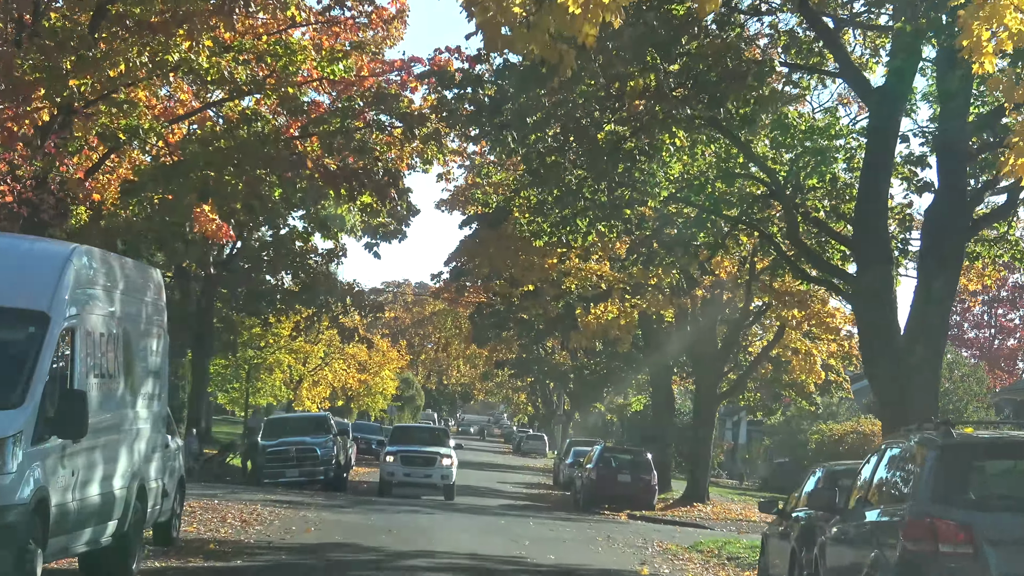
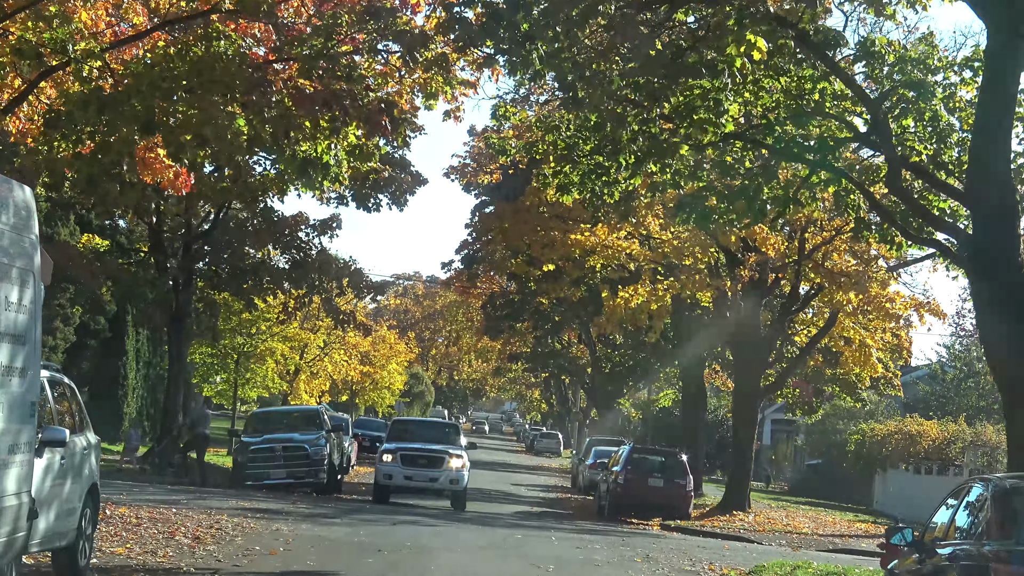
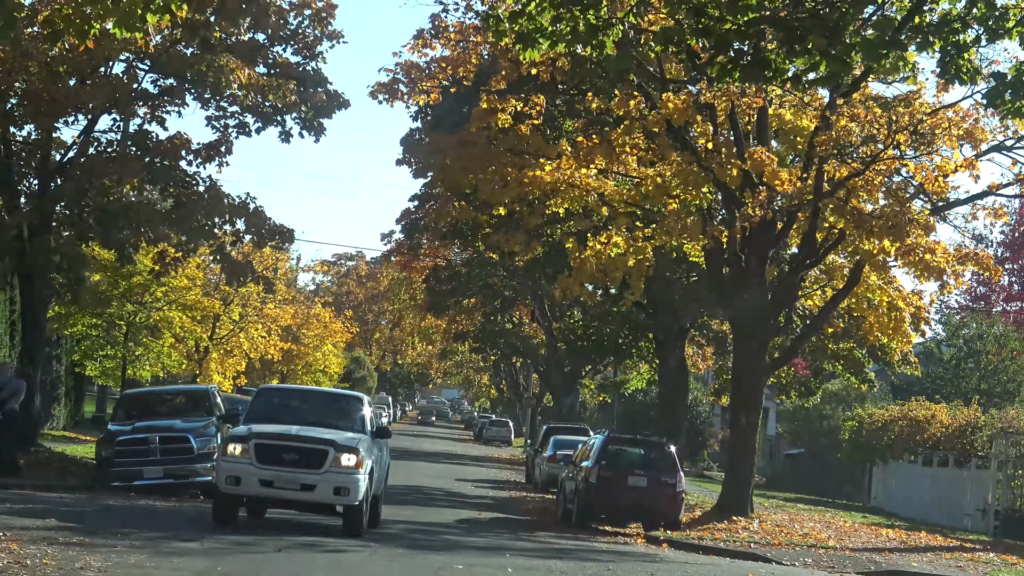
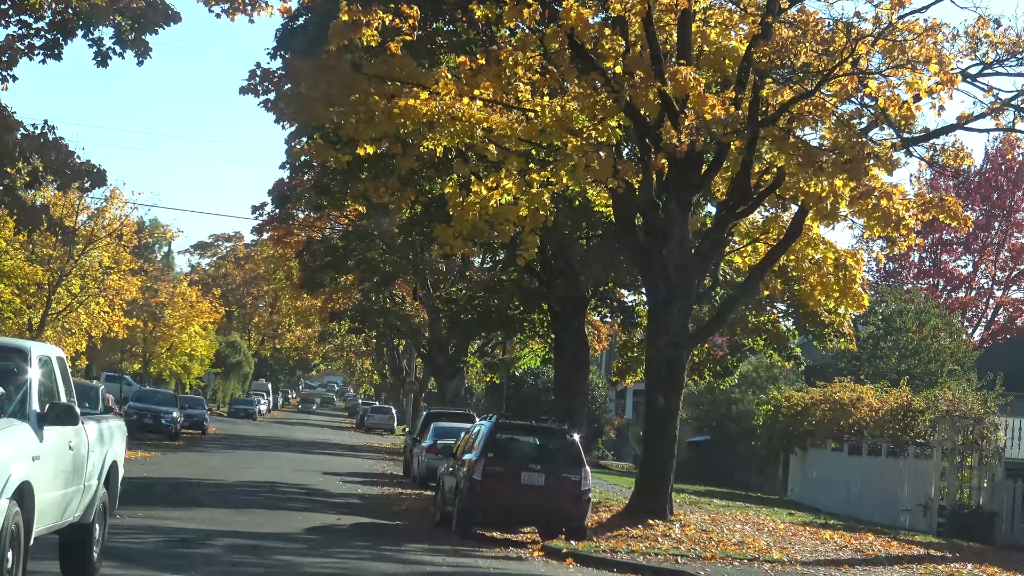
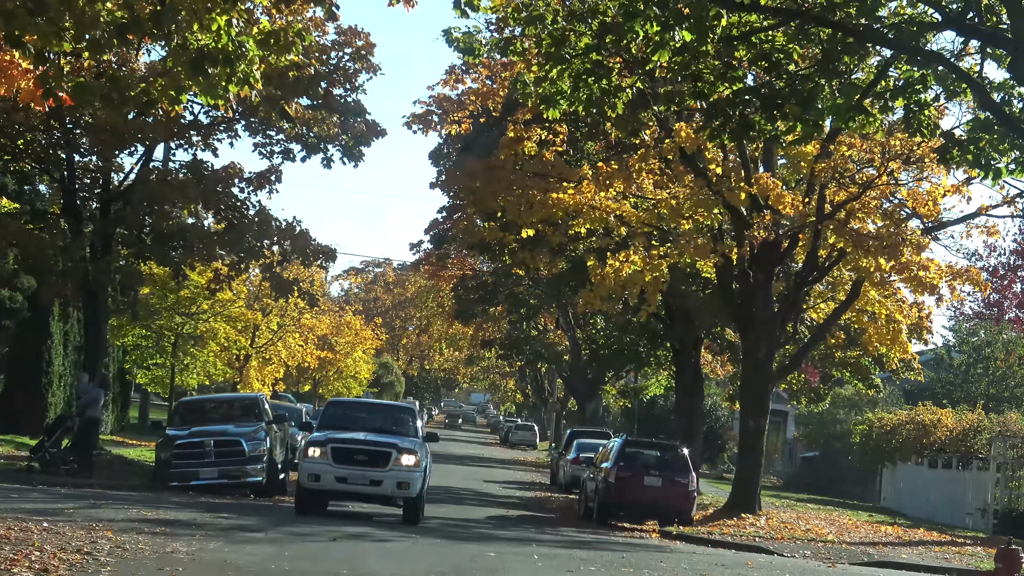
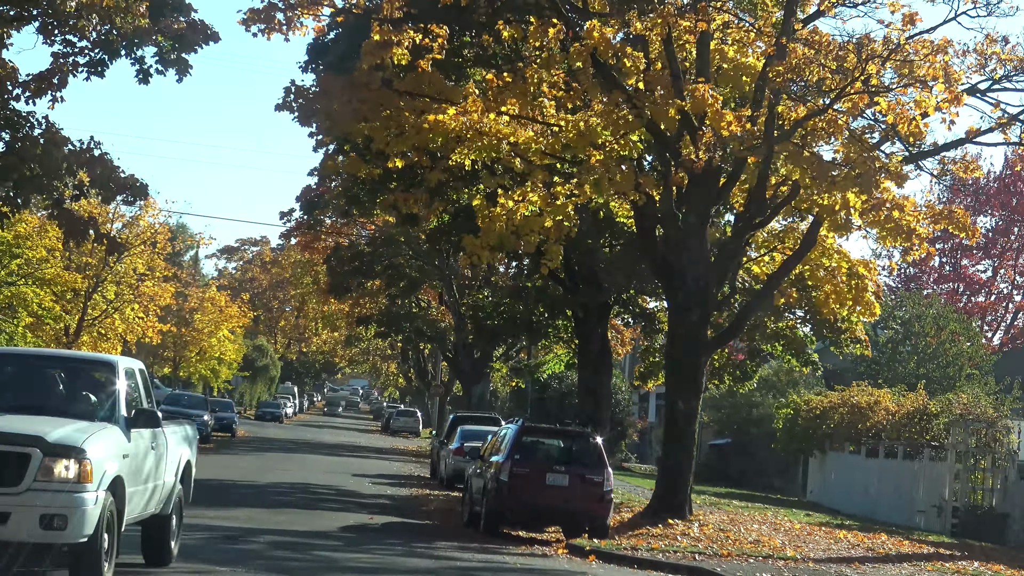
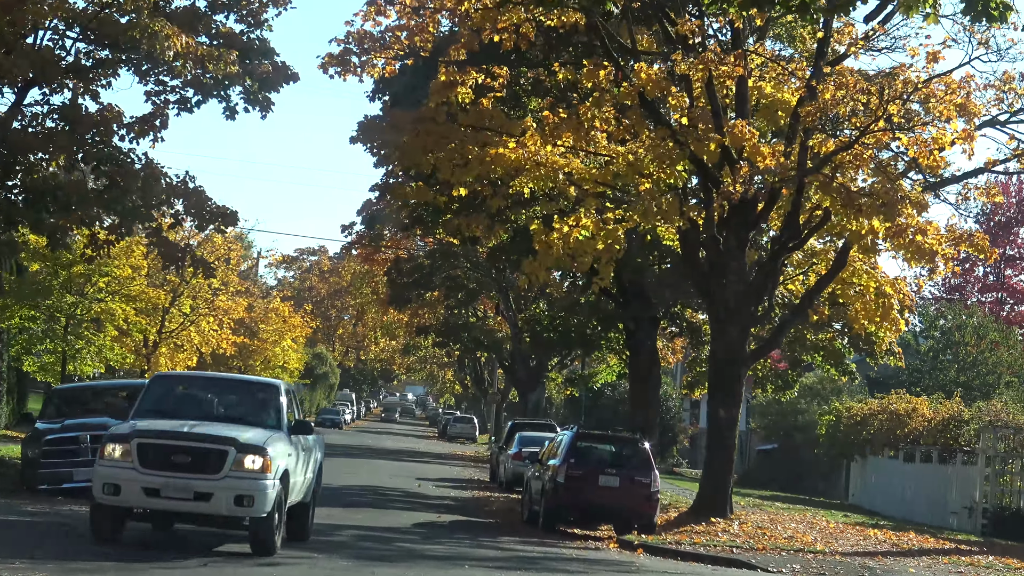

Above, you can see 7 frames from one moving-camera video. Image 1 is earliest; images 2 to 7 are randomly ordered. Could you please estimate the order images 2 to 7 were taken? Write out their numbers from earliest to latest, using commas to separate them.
2, 5, 3, 7, 6, 4
